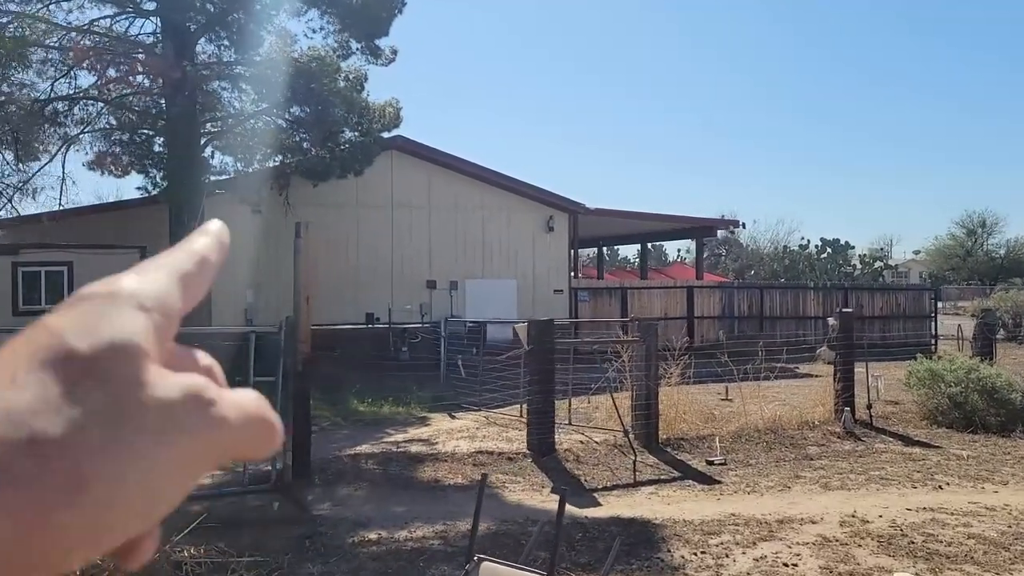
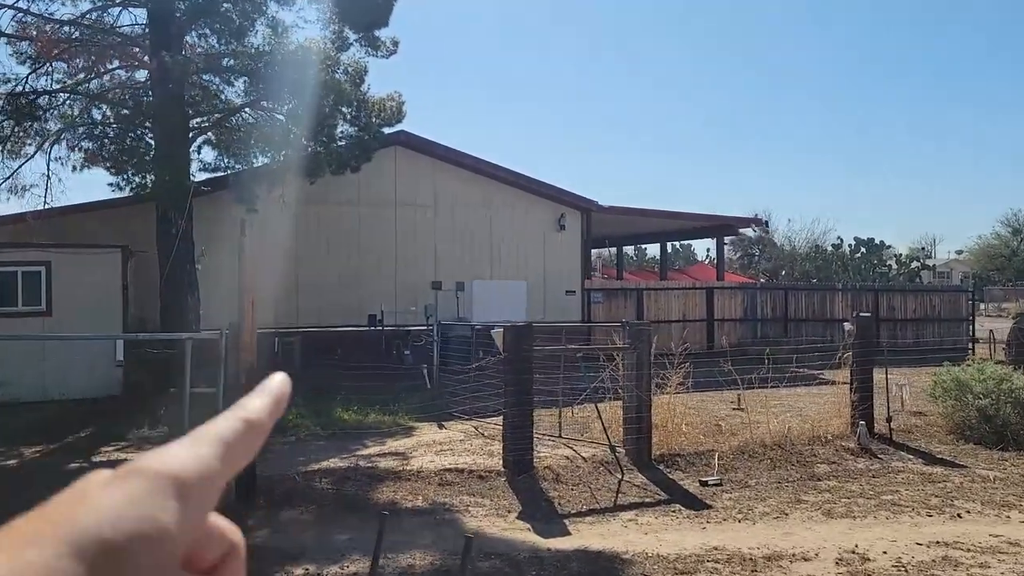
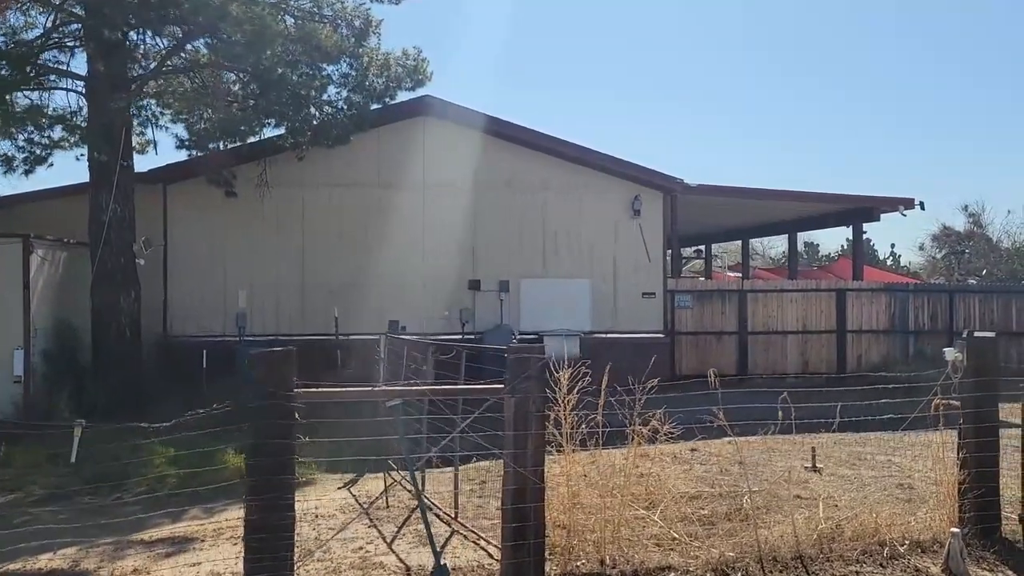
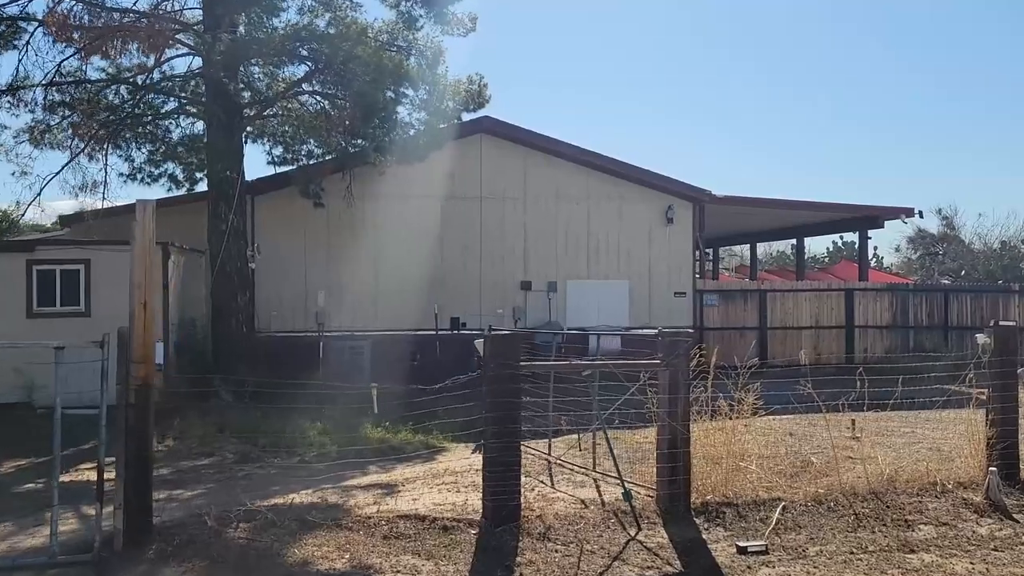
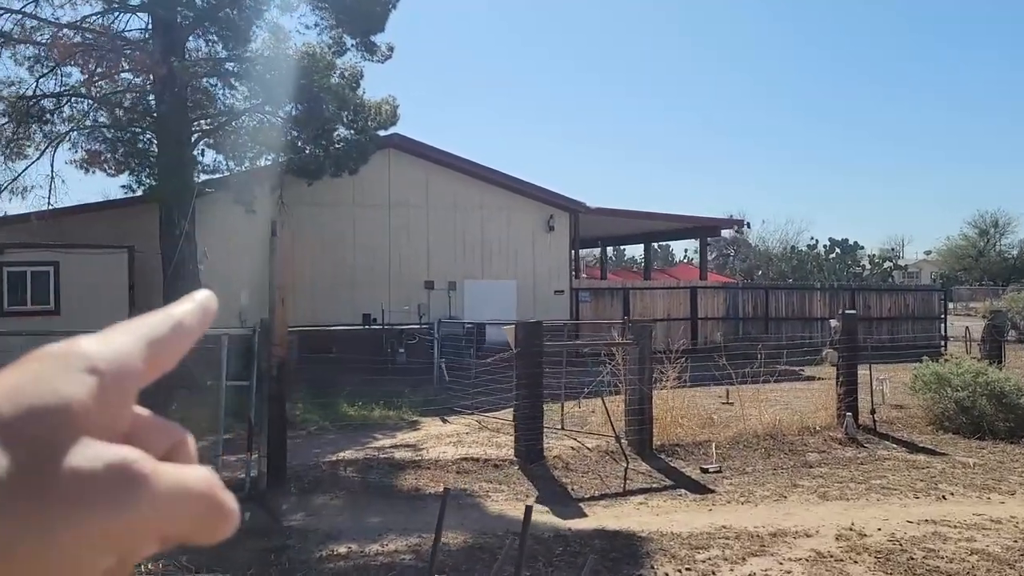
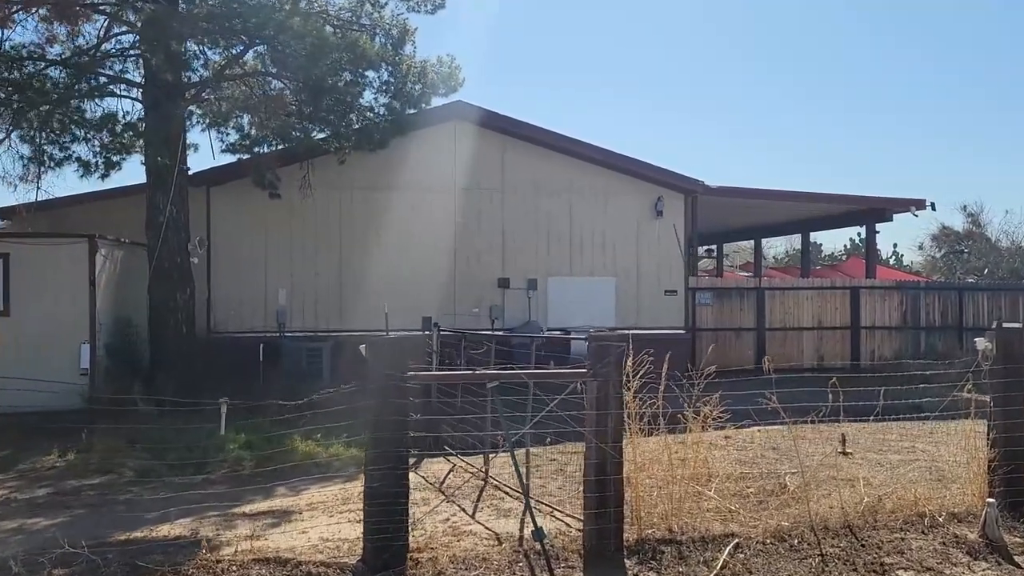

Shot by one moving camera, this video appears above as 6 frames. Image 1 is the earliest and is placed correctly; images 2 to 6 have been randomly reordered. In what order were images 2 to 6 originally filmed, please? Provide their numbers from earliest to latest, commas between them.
5, 2, 4, 6, 3
